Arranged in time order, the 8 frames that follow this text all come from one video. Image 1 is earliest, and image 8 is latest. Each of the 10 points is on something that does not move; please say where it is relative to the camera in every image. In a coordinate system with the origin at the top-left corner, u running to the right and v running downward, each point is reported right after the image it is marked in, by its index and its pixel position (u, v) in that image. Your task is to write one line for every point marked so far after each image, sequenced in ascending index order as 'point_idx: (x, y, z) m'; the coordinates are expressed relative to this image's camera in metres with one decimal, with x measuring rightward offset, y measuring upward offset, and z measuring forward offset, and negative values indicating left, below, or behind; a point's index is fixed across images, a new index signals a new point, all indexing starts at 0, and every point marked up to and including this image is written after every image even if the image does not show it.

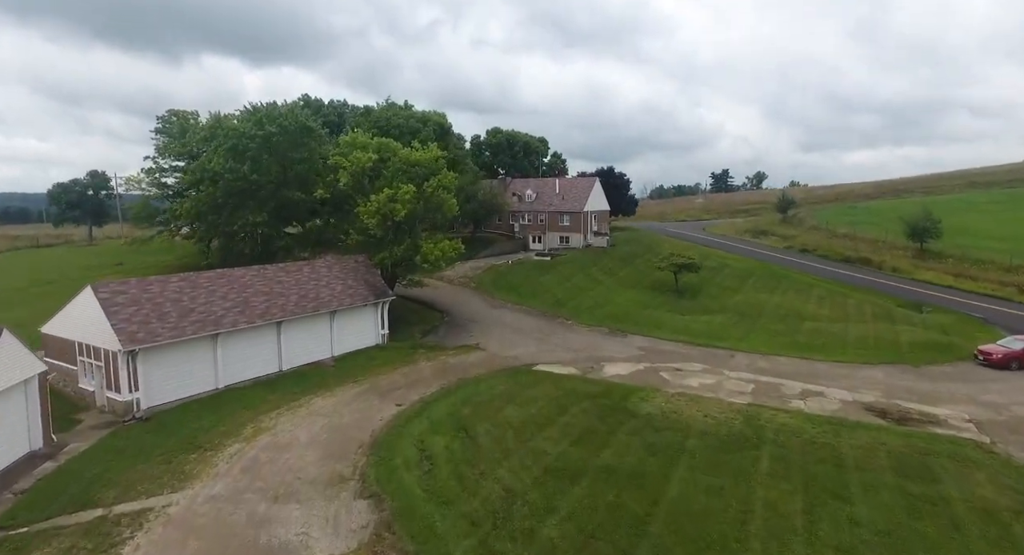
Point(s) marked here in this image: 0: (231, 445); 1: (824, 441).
0: (-9.4, -5.6, +19.0) m
1: (+10.1, -5.3, +18.5) m
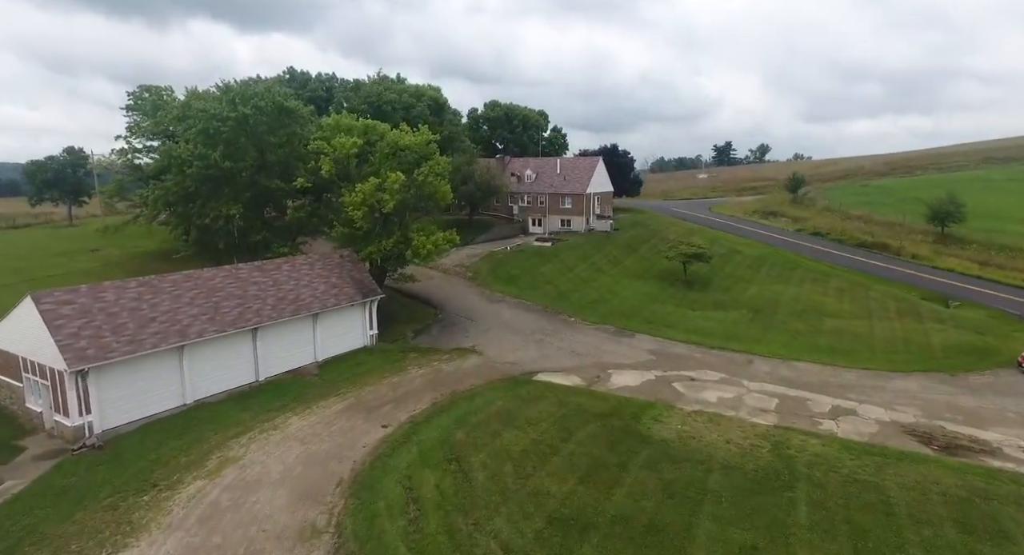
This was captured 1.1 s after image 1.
0: (-9.4, -6.0, +16.8) m
1: (+10.1, -5.7, +16.3) m
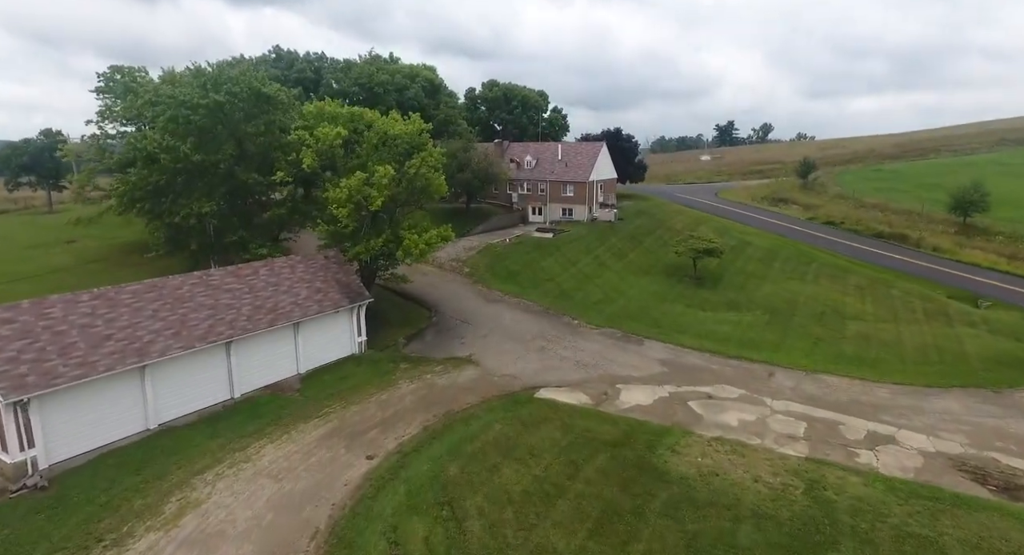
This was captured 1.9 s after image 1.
0: (-9.4, -6.6, +14.6) m
1: (+10.1, -6.3, +14.1) m
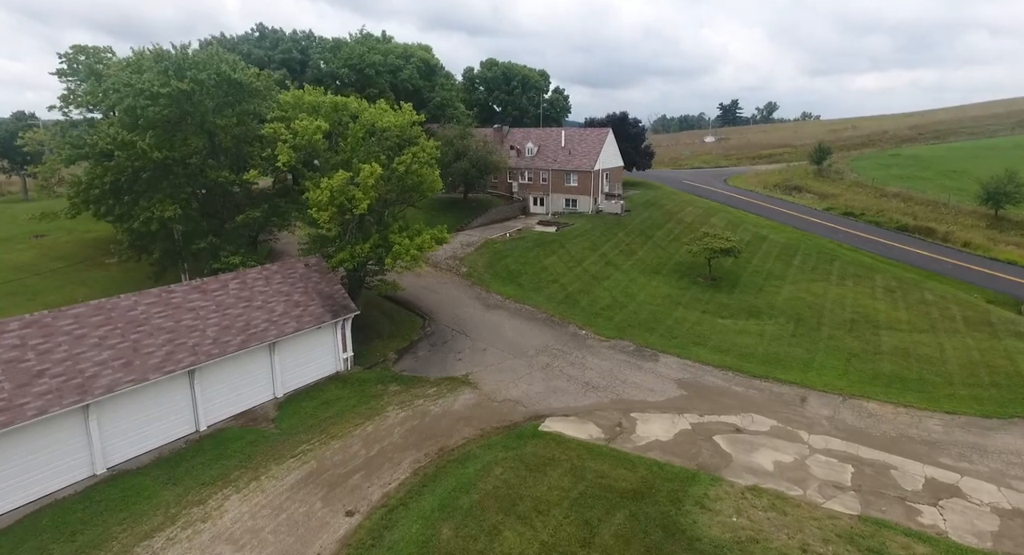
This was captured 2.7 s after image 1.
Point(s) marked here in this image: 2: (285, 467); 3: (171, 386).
0: (-9.3, -7.5, +12.1) m
1: (+10.2, -7.2, +11.6) m
2: (-7.1, -6.0, +18.0) m
3: (-11.2, -3.6, +18.7) m
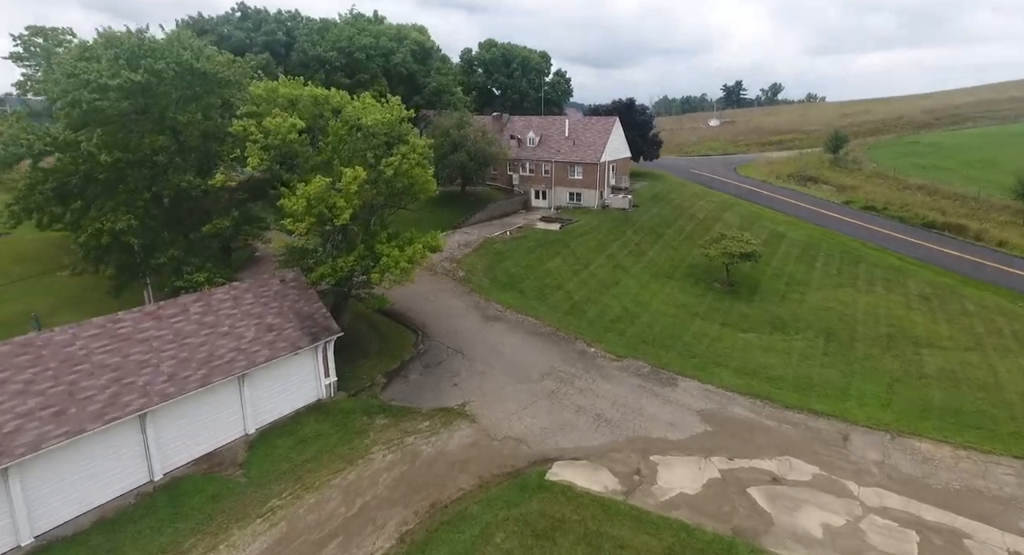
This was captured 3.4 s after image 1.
0: (-9.2, -8.5, +9.5) m
1: (+10.3, -8.2, +9.1) m
2: (-7.0, -6.8, +15.4) m
3: (-11.1, -4.4, +16.0) m
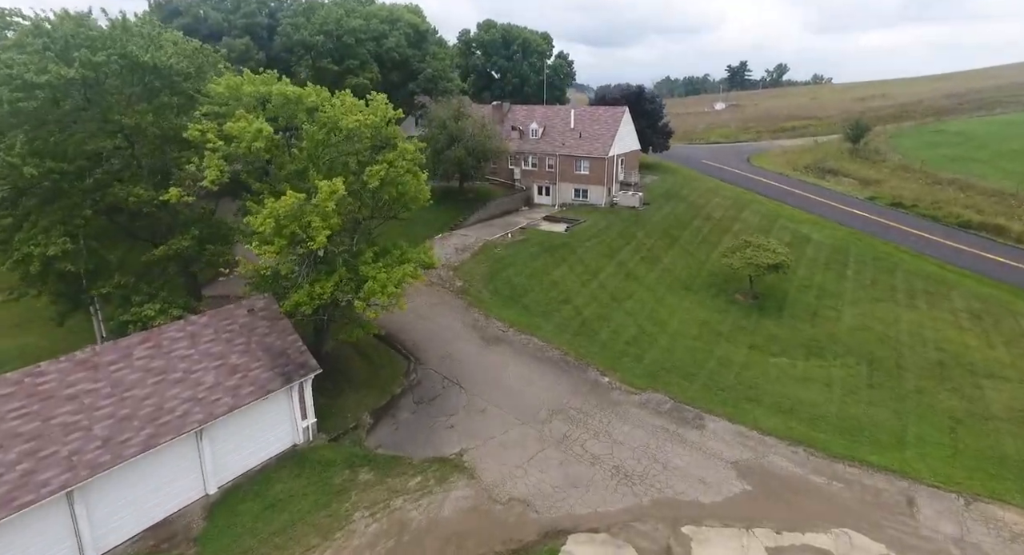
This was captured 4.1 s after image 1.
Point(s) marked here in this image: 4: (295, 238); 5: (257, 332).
0: (-9.0, -9.9, +6.7) m
1: (+10.5, -9.5, +6.3) m
2: (-6.9, -8.0, +12.6) m
3: (-10.9, -5.6, +13.1) m
4: (-7.1, +1.4, +18.6) m
5: (-8.3, -1.7, +18.6) m
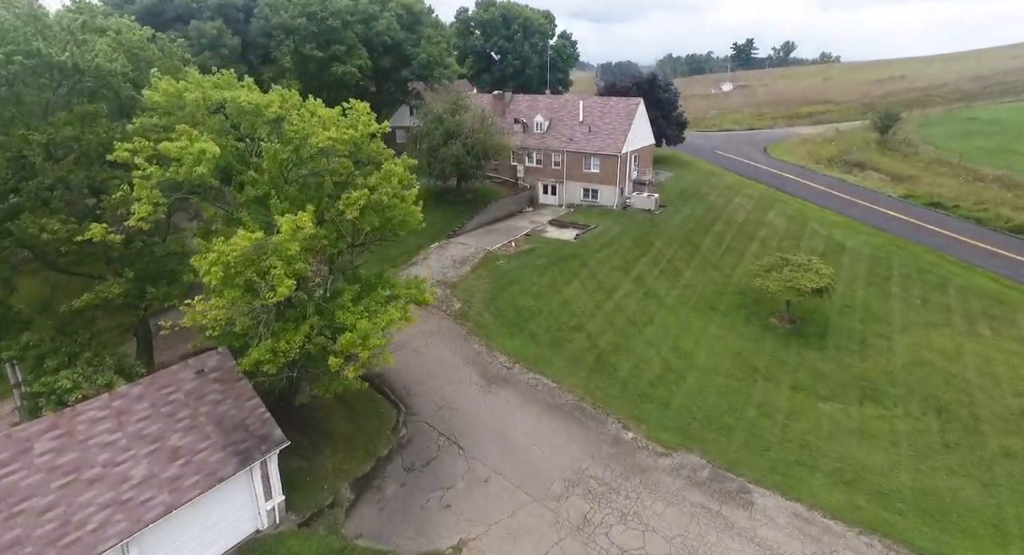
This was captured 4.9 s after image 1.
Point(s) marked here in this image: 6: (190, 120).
0: (-8.7, -11.8, +3.5) m
1: (+10.8, -11.4, +3.0) m
2: (-6.6, -9.7, +9.2) m
3: (-10.7, -7.2, +9.7) m
4: (-6.9, -0.1, +15.0) m
5: (-8.1, -3.2, +15.1) m
6: (-9.1, +4.7, +16.2) m
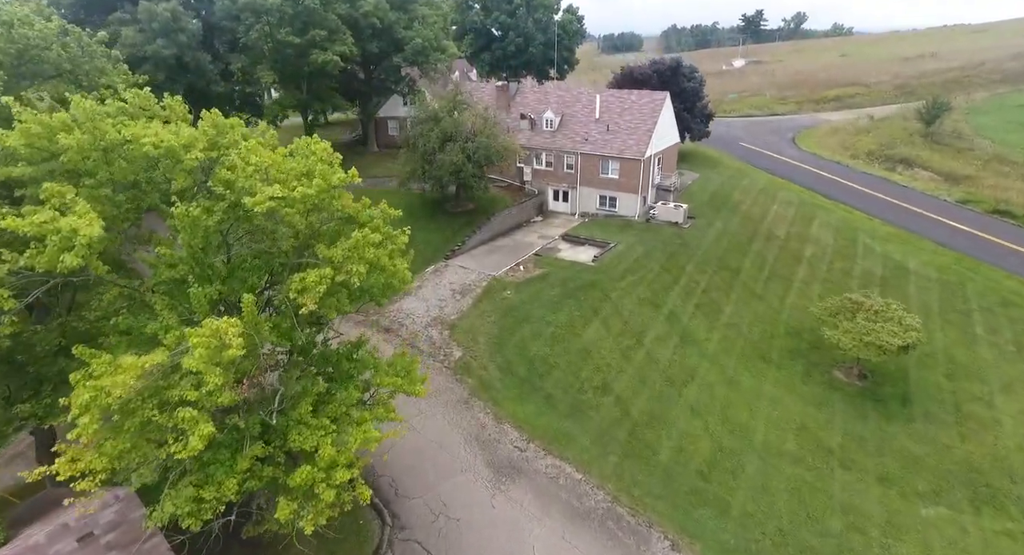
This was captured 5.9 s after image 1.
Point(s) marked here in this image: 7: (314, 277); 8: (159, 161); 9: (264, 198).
0: (-8.2, -14.6, -0.8) m
1: (+11.3, -14.2, -1.2) m
2: (-6.1, -12.3, +4.9) m
3: (-10.2, -9.8, +5.3) m
4: (-6.4, -2.4, +10.2) m
5: (-7.6, -5.5, +10.4) m
6: (-8.7, +2.4, +11.3) m
7: (-3.9, +0.1, +11.0) m
8: (-7.2, +2.5, +11.4) m
9: (-4.7, +1.6, +10.7) m
